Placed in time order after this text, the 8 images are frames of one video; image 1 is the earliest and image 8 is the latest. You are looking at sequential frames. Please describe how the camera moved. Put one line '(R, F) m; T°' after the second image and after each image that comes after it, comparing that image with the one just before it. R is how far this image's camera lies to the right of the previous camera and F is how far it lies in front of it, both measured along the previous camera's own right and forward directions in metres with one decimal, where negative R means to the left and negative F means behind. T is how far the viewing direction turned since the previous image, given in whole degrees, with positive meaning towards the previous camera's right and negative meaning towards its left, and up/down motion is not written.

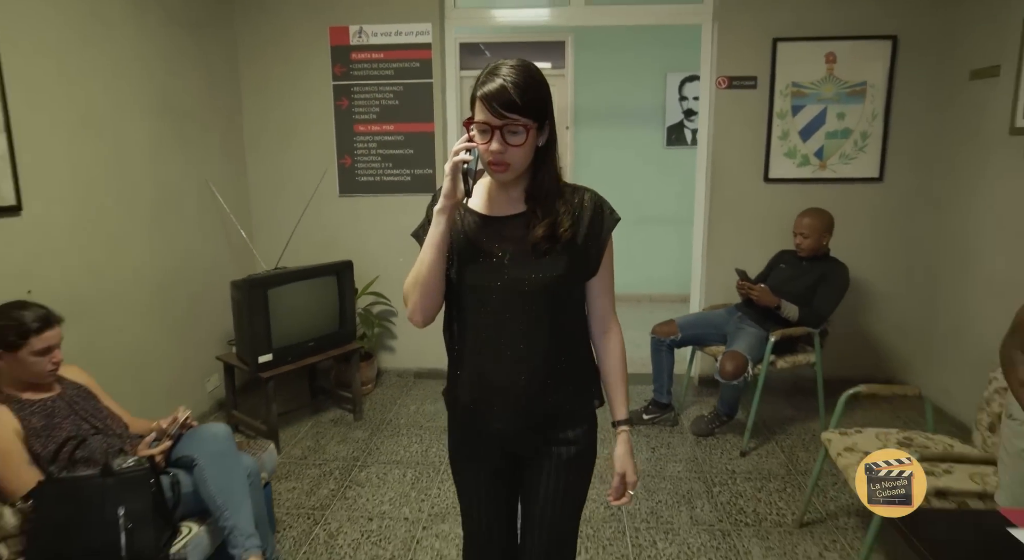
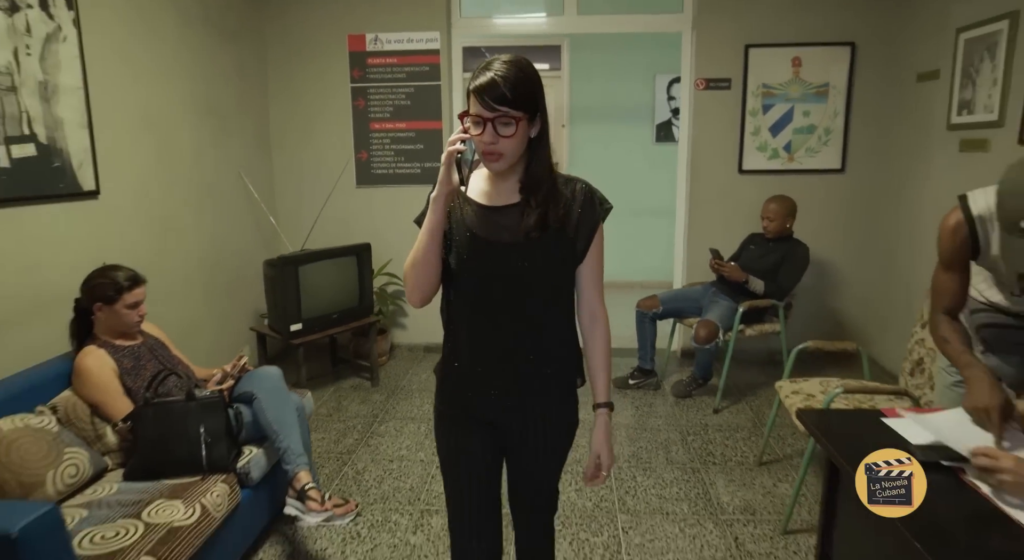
(0.0, -0.4) m; 0°
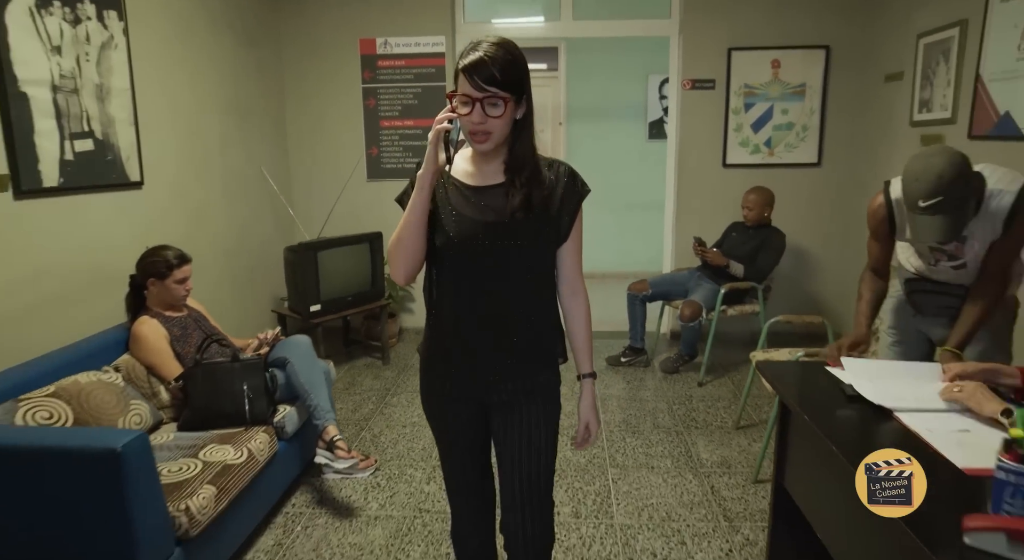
(0.0, -0.3) m; 0°
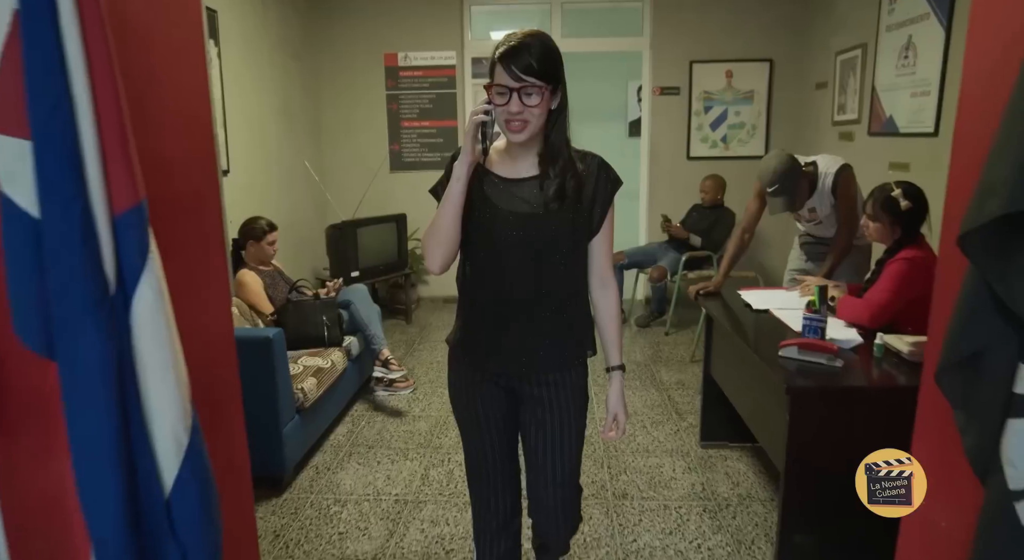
(-0.1, -0.8) m; +1°
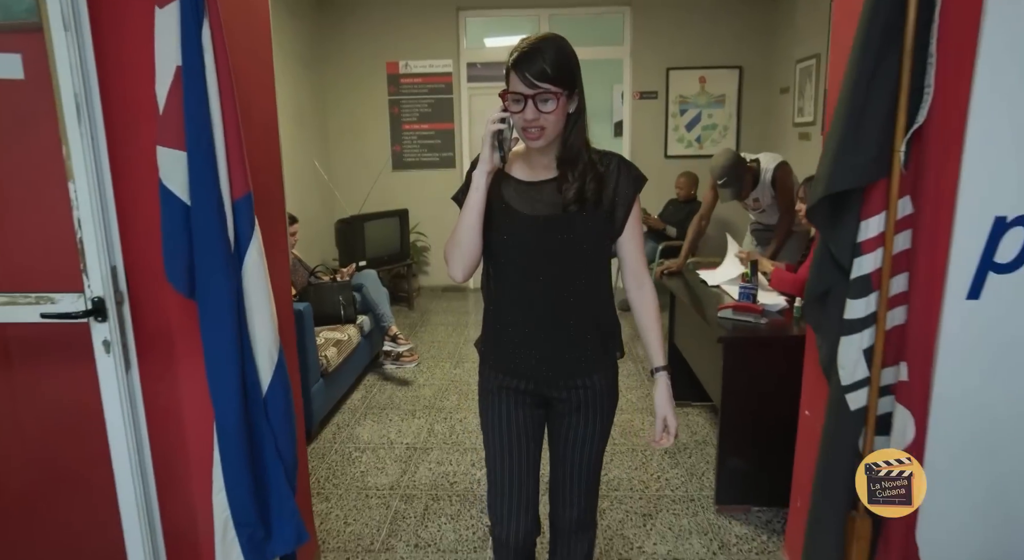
(0.0, -0.4) m; 0°
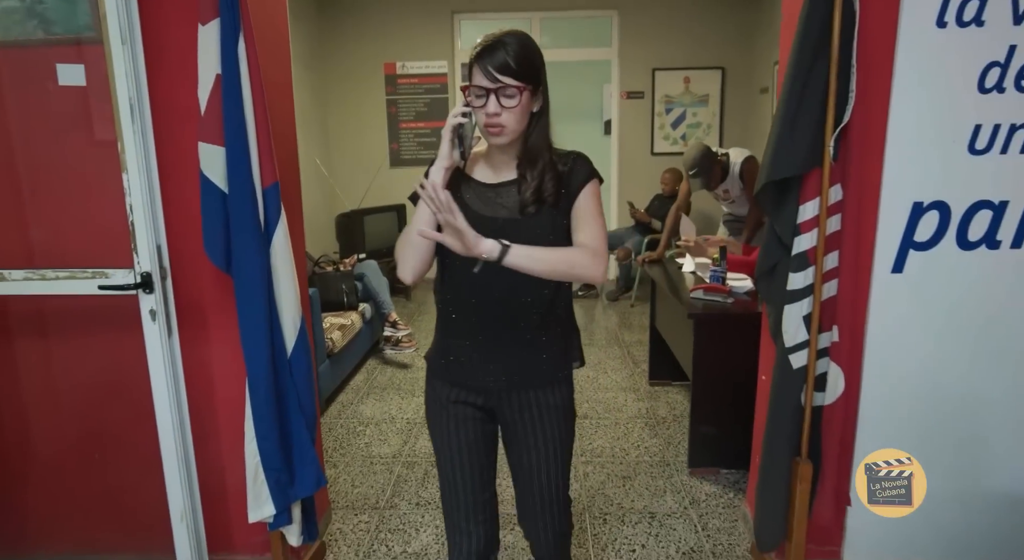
(0.0, -0.2) m; +1°
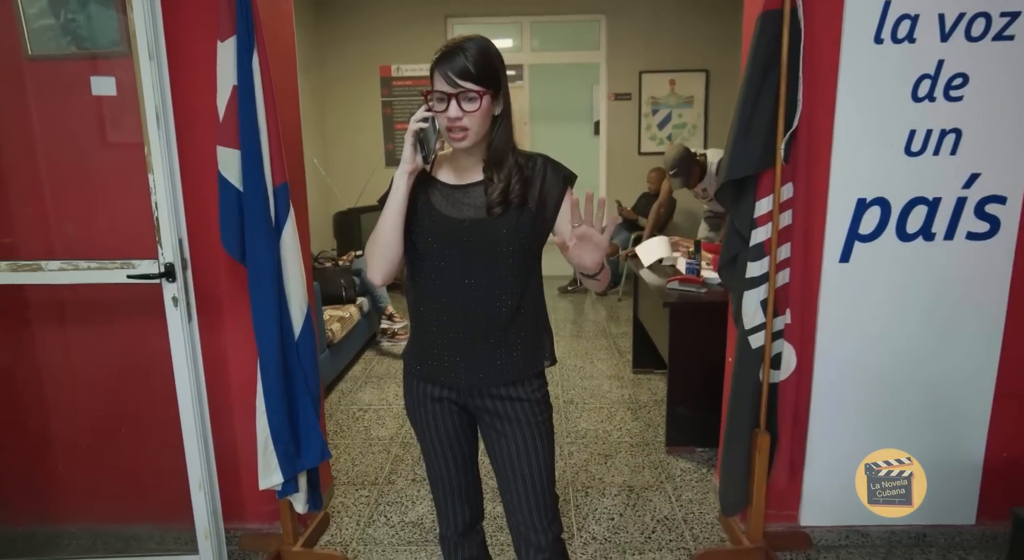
(0.0, -0.2) m; +1°
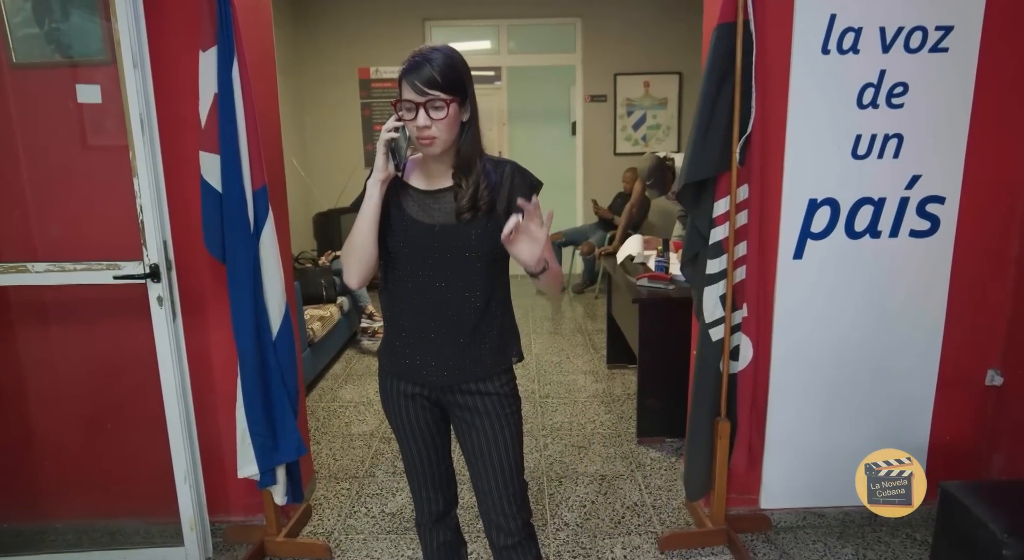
(0.0, -0.1) m; +2°
